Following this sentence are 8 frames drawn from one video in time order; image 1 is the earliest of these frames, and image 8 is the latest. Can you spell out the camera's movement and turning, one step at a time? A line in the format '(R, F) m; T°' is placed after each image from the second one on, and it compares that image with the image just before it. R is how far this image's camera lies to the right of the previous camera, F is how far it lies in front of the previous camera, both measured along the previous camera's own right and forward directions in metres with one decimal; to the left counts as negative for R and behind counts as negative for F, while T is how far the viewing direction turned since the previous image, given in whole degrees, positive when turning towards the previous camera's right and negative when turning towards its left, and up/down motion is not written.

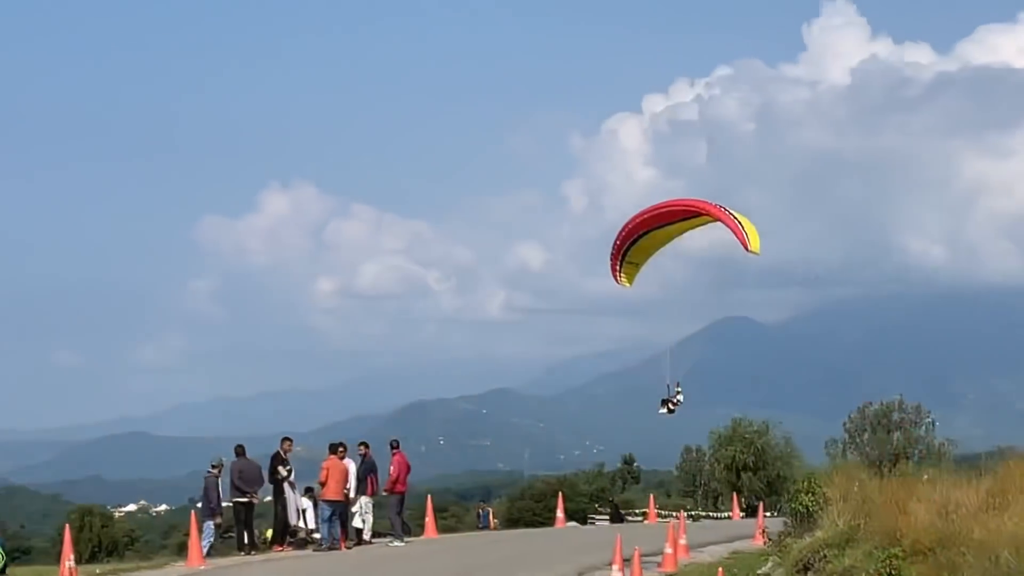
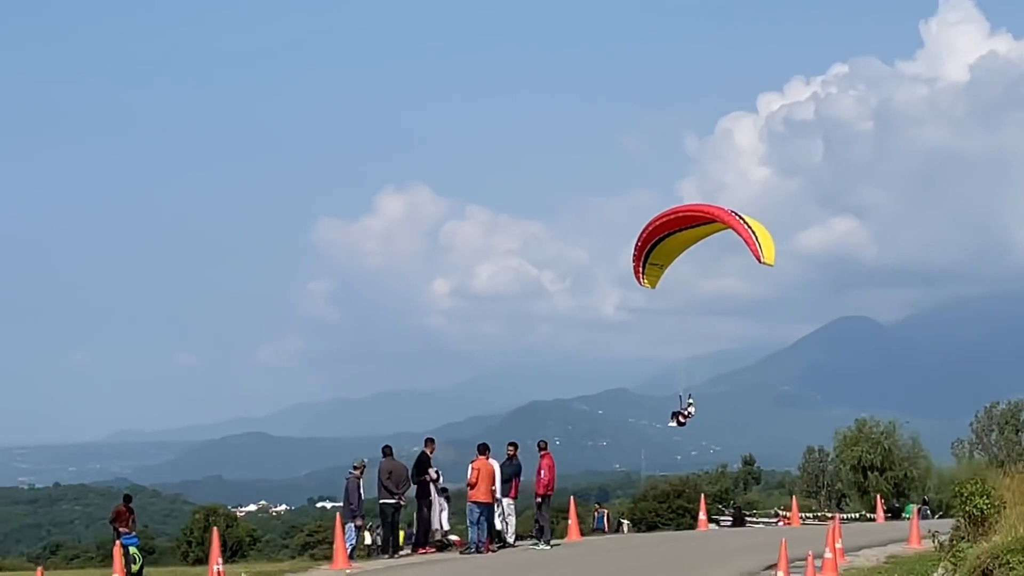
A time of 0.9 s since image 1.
(-0.3, +0.5) m; -3°
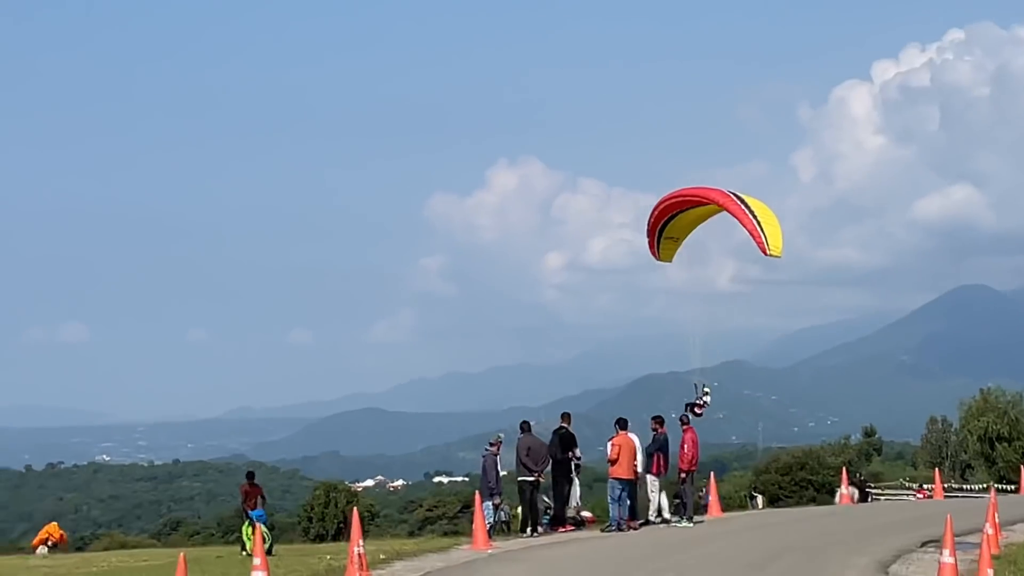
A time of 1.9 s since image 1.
(-0.2, +0.6) m; -3°
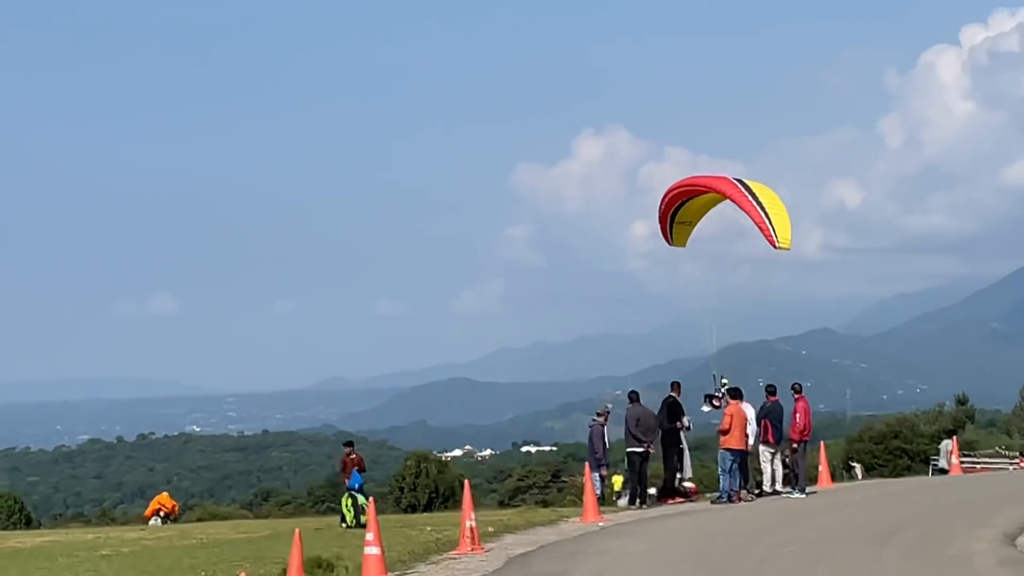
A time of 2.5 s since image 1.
(-0.2, +0.4) m; -2°
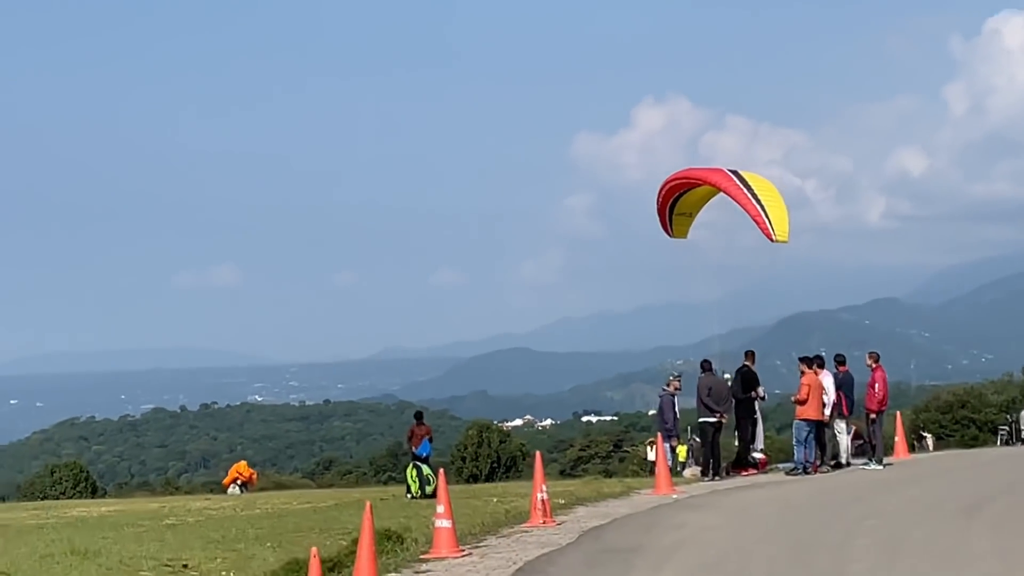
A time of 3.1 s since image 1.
(-0.1, +0.3) m; -2°
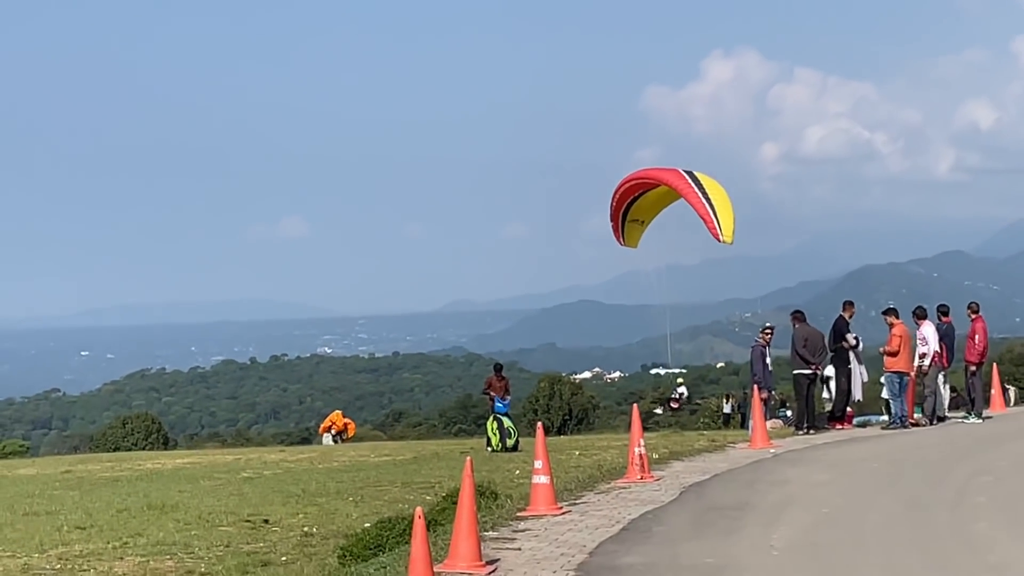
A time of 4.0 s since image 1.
(-0.2, +0.5) m; -2°
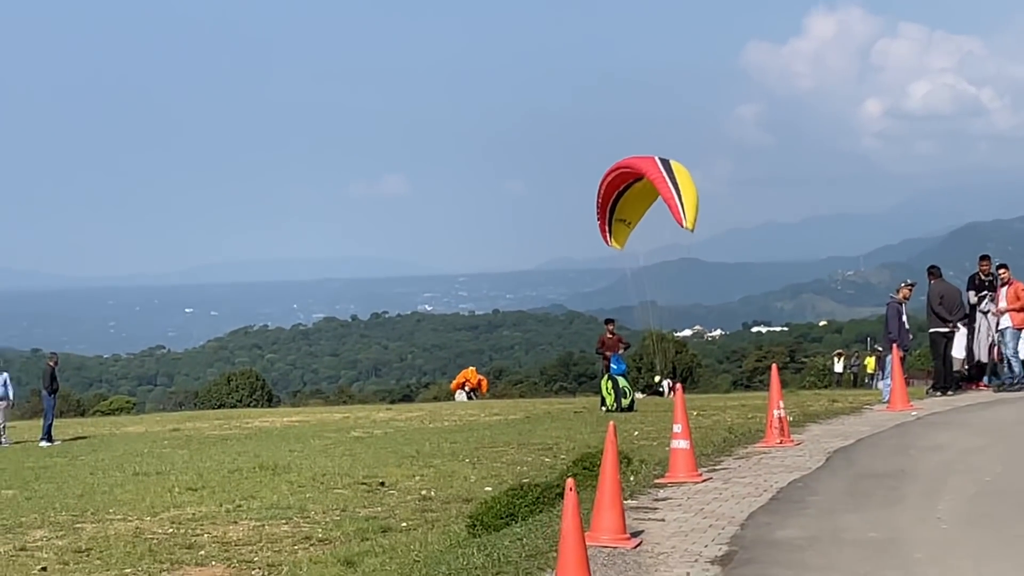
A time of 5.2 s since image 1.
(-0.2, +0.6) m; -3°
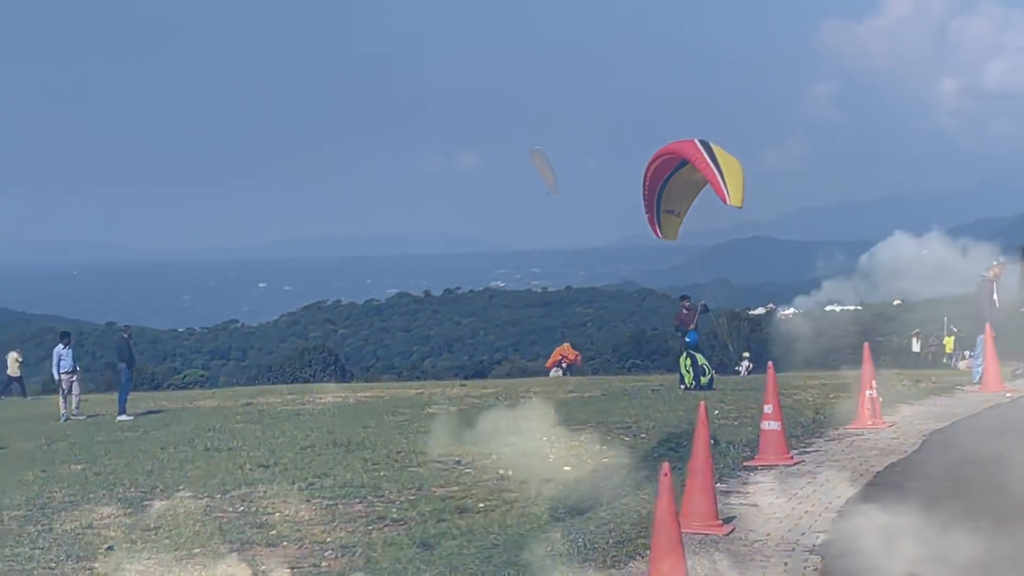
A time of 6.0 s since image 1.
(0.0, +0.3) m; -2°
